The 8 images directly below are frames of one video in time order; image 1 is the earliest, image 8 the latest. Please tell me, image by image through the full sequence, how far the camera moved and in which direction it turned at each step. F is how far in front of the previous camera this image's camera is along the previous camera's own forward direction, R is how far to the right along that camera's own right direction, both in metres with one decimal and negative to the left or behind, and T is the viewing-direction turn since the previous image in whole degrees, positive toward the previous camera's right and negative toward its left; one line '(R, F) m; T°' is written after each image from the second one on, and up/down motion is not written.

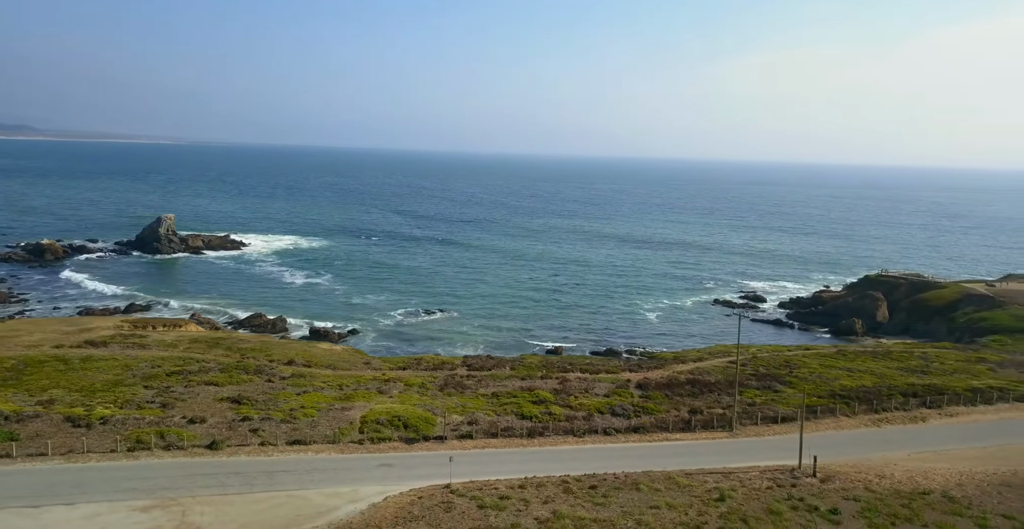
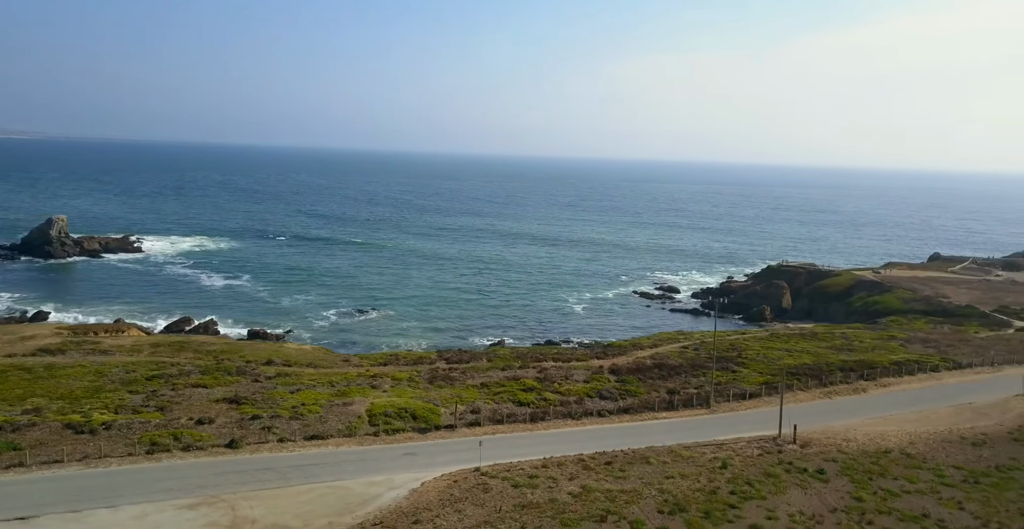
(-3.8, -0.9) m; +8°
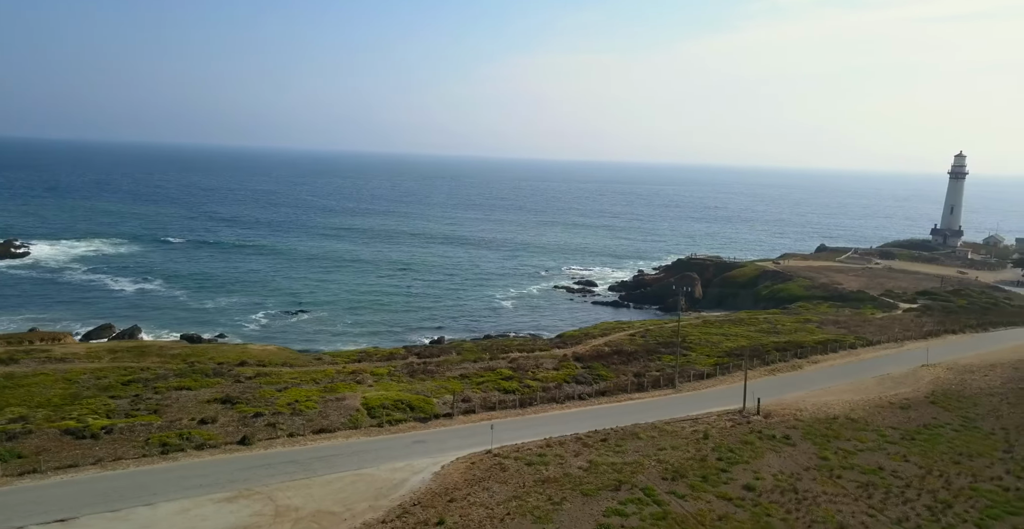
(-3.5, -1.1) m; +8°
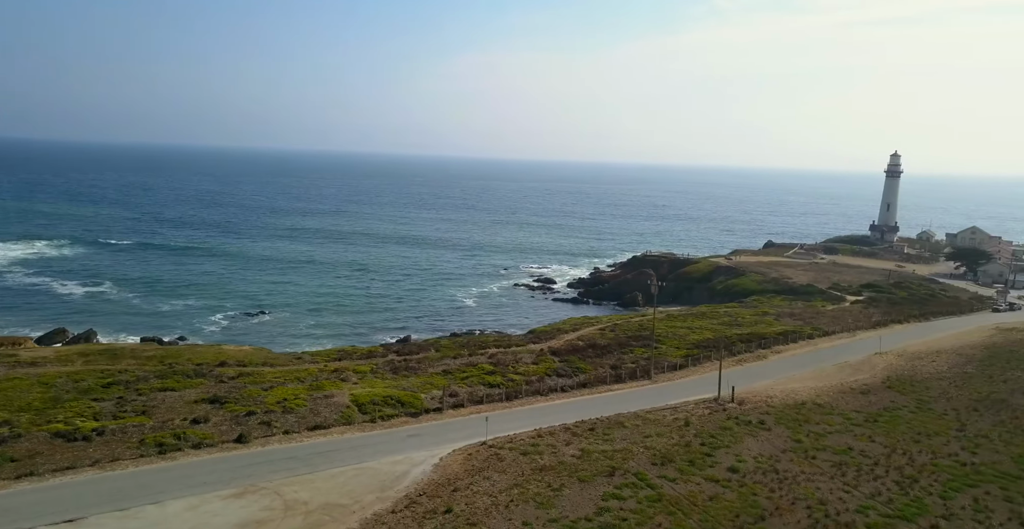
(-1.4, -0.6) m; +4°
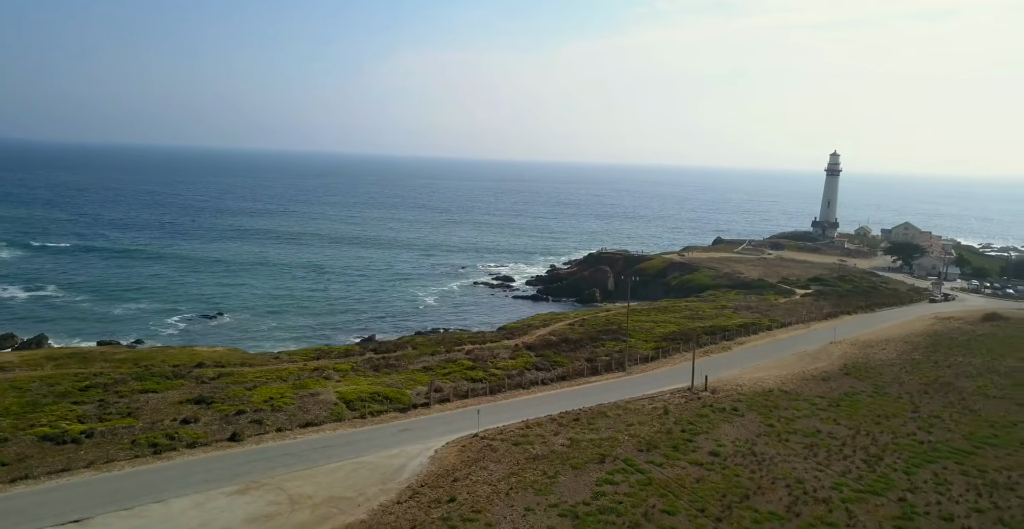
(-1.4, -0.6) m; +4°
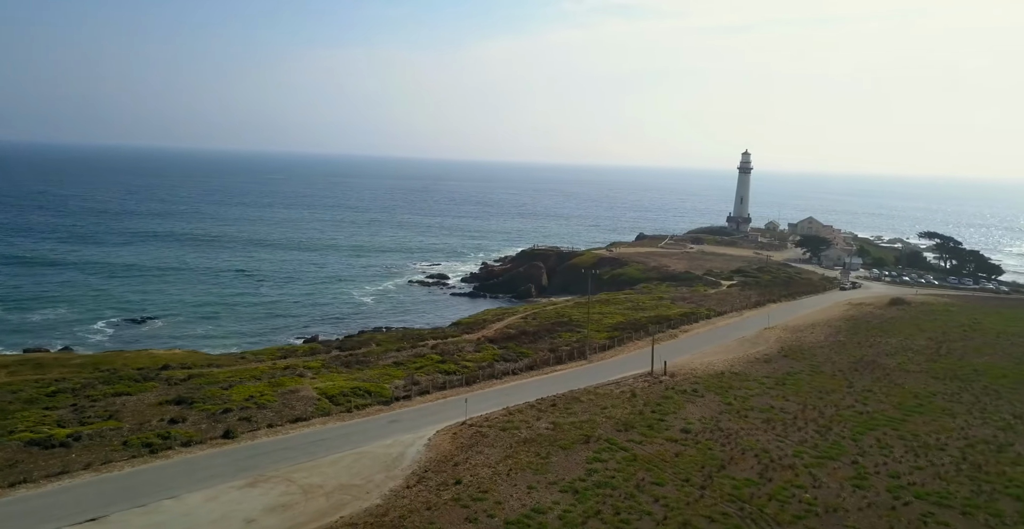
(-2.3, -1.0) m; +7°
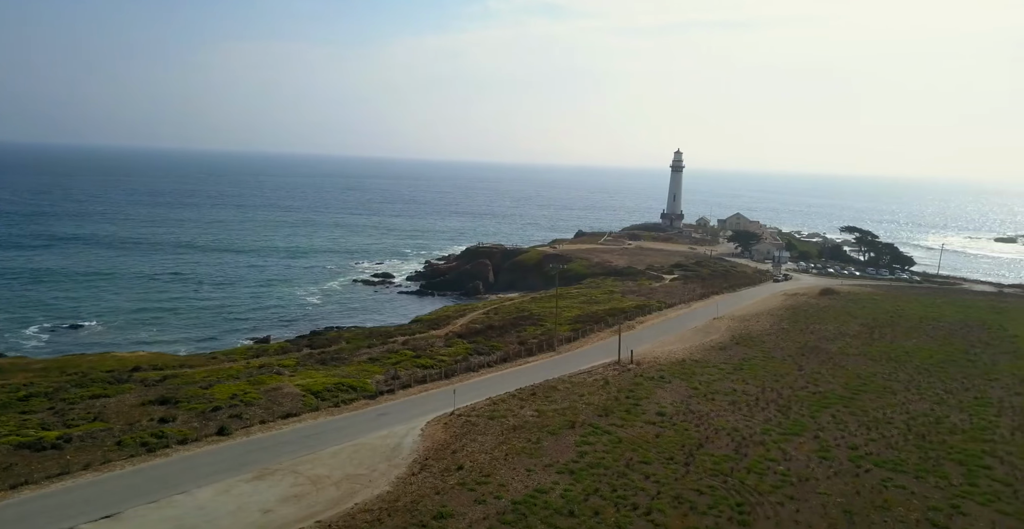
(-1.9, -0.8) m; +5°
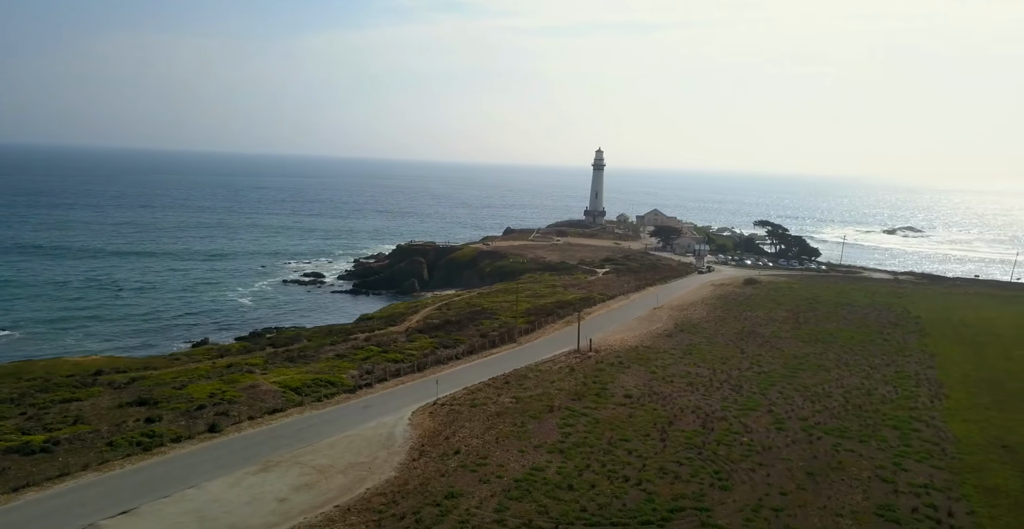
(-2.2, -1.0) m; +7°
